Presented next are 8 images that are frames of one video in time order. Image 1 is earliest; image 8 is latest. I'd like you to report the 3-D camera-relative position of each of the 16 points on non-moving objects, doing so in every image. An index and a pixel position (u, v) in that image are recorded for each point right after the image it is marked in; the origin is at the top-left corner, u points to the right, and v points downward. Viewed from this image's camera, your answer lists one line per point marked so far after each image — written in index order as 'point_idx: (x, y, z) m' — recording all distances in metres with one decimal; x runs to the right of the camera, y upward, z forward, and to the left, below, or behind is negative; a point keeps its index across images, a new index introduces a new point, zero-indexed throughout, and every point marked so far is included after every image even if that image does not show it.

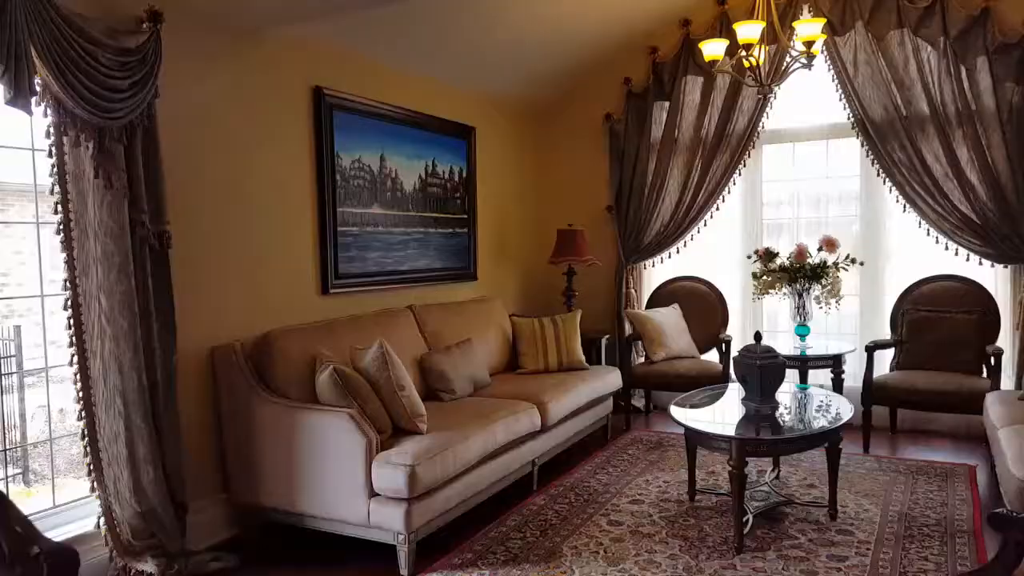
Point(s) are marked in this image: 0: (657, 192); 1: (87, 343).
0: (+1.1, +0.7, +5.3) m
1: (-1.5, -0.2, +2.6) m
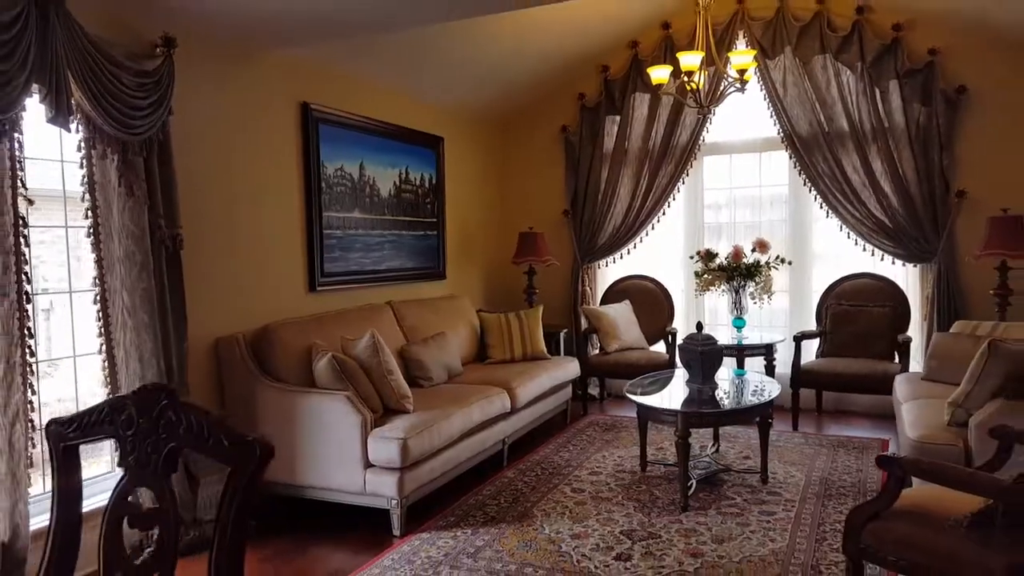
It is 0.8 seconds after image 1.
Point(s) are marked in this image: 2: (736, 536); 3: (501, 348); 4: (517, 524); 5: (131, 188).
0: (+0.8, +0.7, +5.8) m
1: (-1.6, -0.2, +2.9) m
2: (+1.0, -1.0, +3.1) m
3: (-0.1, -0.4, +4.8) m
4: (0.0, -1.0, +3.2) m
5: (-1.5, +0.4, +2.9) m
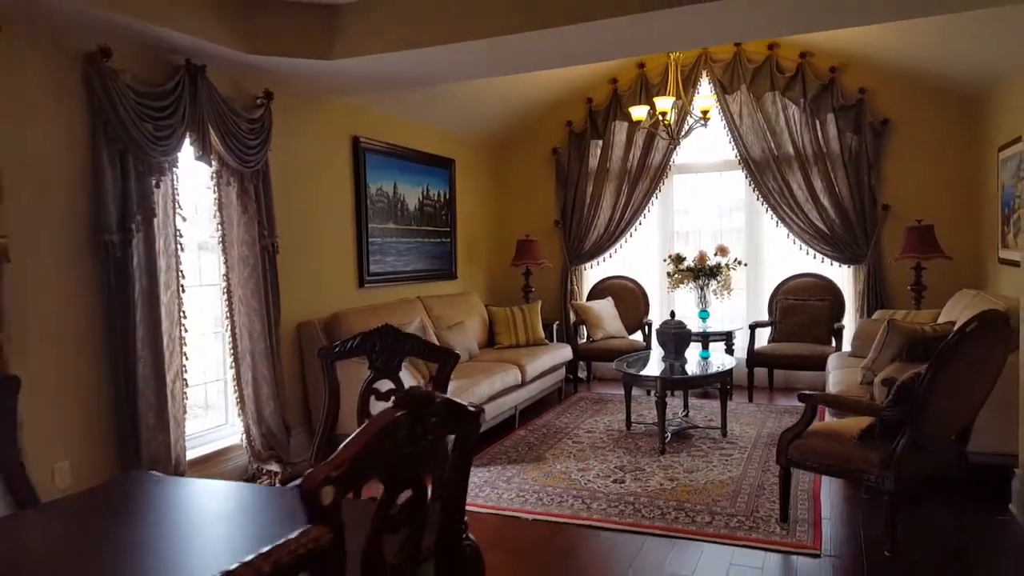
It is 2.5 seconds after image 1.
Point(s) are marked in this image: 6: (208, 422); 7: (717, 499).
0: (+0.8, +0.7, +6.8) m
1: (-1.4, -0.1, +3.8) m
2: (+1.1, -1.0, +4.1) m
3: (0.0, -0.4, +5.7) m
4: (+0.1, -1.0, +4.2) m
5: (-1.4, +0.4, +3.8) m
6: (-1.6, -0.7, +3.8) m
7: (+1.0, -1.0, +3.6) m
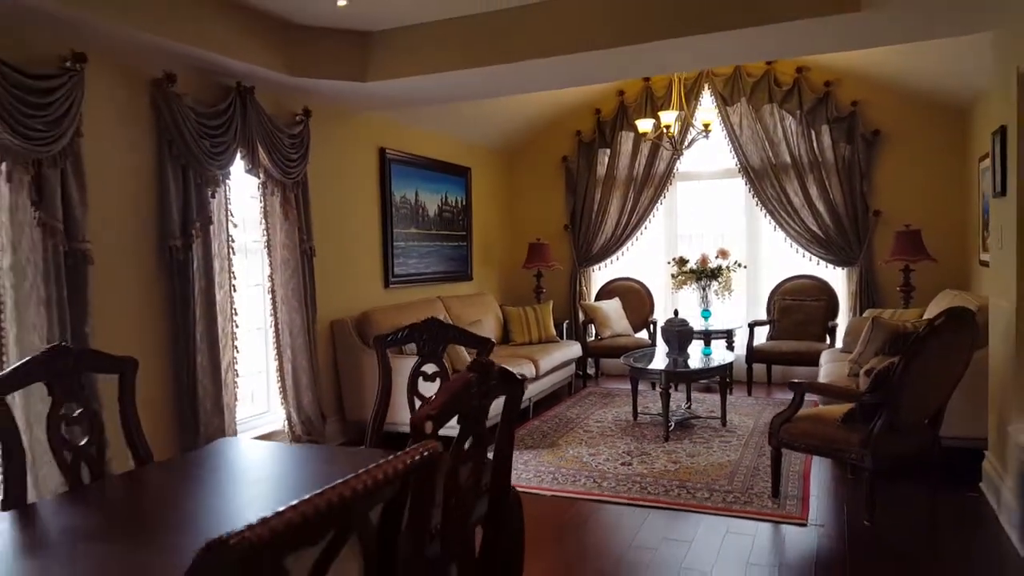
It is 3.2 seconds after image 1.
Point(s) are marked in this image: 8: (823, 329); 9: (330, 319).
0: (+0.9, +0.7, +7.2) m
1: (-1.3, -0.1, +4.2) m
2: (+1.2, -1.0, +4.5) m
3: (+0.1, -0.4, +6.1) m
4: (+0.2, -1.0, +4.6) m
5: (-1.3, +0.4, +4.2) m
6: (-1.5, -0.7, +4.2) m
7: (+1.1, -1.0, +3.9) m
8: (+2.7, -0.3, +6.2) m
9: (-1.2, -0.2, +4.6) m
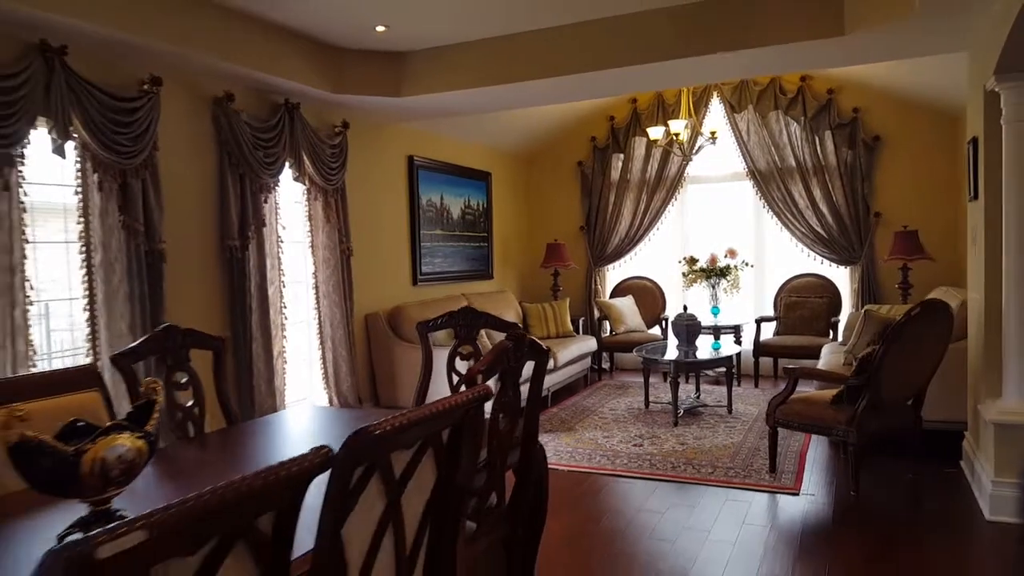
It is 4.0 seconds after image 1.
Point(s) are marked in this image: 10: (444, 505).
0: (+1.1, +0.7, +7.5) m
1: (-1.2, -0.1, +4.6) m
2: (+1.3, -1.0, +4.8) m
3: (+0.3, -0.4, +6.5) m
4: (+0.4, -1.0, +5.0) m
5: (-1.2, +0.4, +4.6) m
6: (-1.4, -0.7, +4.6) m
7: (+1.2, -1.0, +4.3) m
8: (+2.8, -0.3, +6.6) m
9: (-1.0, -0.2, +5.1) m
10: (-0.1, -0.5, +1.6) m
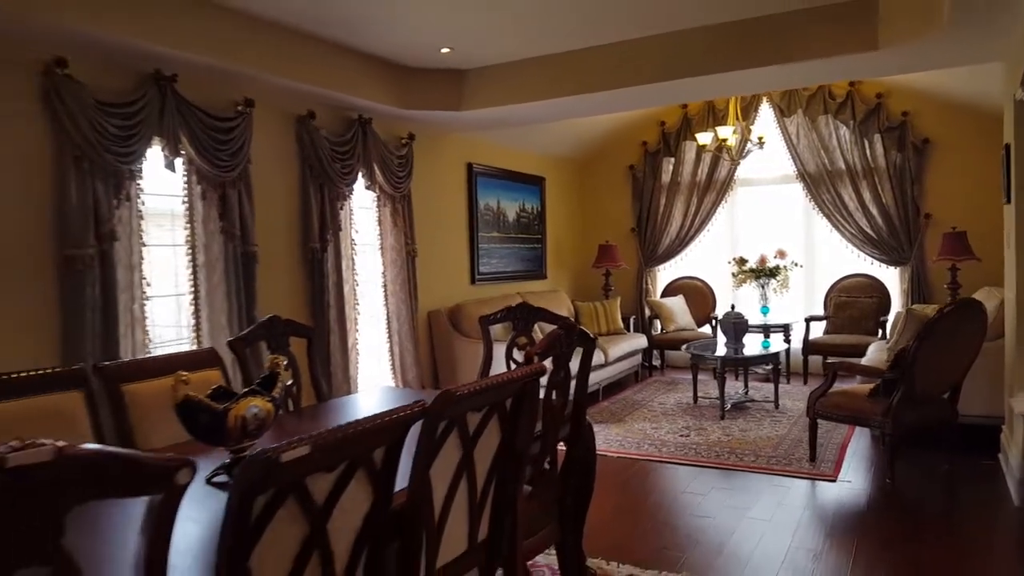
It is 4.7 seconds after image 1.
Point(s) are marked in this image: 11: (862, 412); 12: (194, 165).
0: (+1.6, +0.7, +7.8) m
1: (-0.9, -0.1, +5.0) m
2: (+1.7, -1.0, +5.1) m
3: (+0.8, -0.3, +6.8) m
4: (+0.8, -1.0, +5.2) m
5: (-0.8, +0.5, +5.0) m
6: (-1.0, -0.7, +5.1) m
7: (+1.6, -1.0, +4.5) m
8: (+3.3, -0.3, +6.7) m
9: (-0.6, -0.2, +5.5) m
10: (0.0, -0.5, +1.9) m
11: (+1.9, -0.7, +3.9) m
12: (-1.6, +0.6, +3.7) m
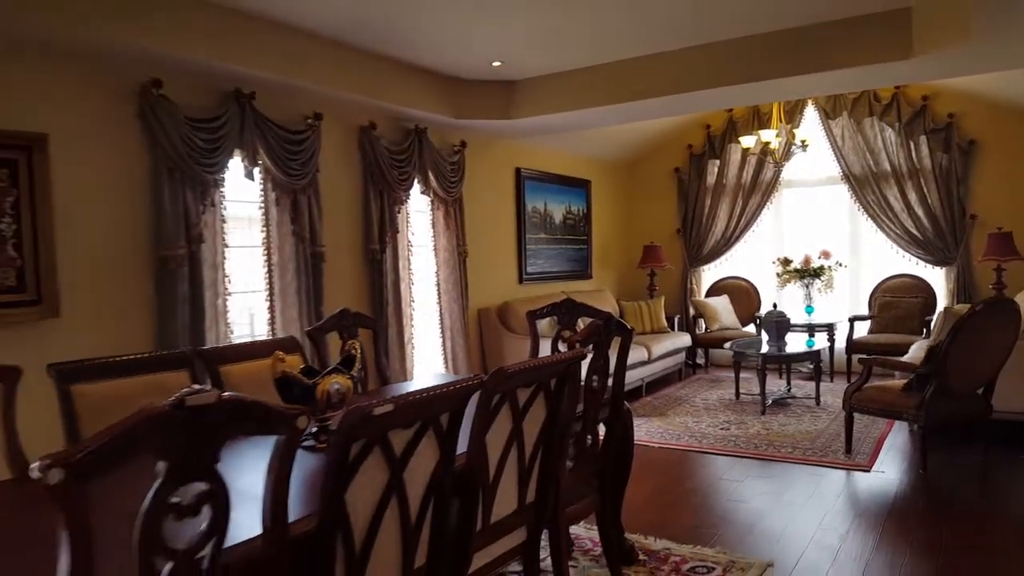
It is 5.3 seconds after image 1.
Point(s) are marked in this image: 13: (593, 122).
0: (+2.2, +0.7, +7.9) m
1: (-0.5, -0.1, +5.3) m
2: (+2.0, -1.0, +5.2) m
3: (+1.2, -0.3, +7.0) m
4: (+1.1, -1.0, +5.5) m
5: (-0.5, +0.5, +5.3) m
6: (-0.7, -0.7, +5.4) m
7: (+1.9, -1.0, +4.7) m
8: (+3.8, -0.3, +6.7) m
9: (-0.3, -0.2, +5.8) m
10: (+0.1, -0.4, +2.2) m
11: (+2.1, -0.7, +4.1) m
12: (-1.3, +0.6, +4.0) m
13: (+0.6, +1.2, +5.4) m
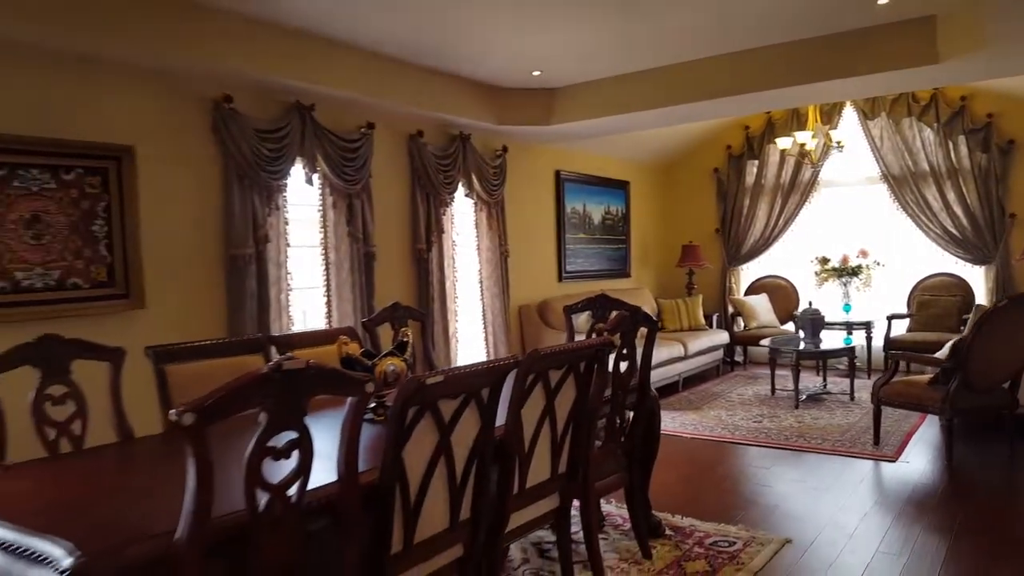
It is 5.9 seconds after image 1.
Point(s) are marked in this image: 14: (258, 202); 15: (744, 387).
0: (+2.6, +0.8, +8.1) m
1: (-0.2, -0.1, +5.6) m
2: (+2.3, -0.9, +5.4) m
3: (+1.6, -0.3, +7.2) m
4: (+1.4, -0.9, +5.7) m
5: (-0.2, +0.5, +5.6) m
6: (-0.4, -0.6, +5.7) m
7: (+2.1, -1.0, +4.9) m
8: (+4.1, -0.3, +6.8) m
9: (+0.1, -0.1, +6.1) m
10: (+0.2, -0.4, +2.5) m
11: (+2.4, -0.6, +4.2) m
12: (-1.1, +0.7, +4.4) m
13: (+0.9, +1.3, +5.7) m
14: (-1.4, +0.5, +4.0) m
15: (+2.1, -0.9, +6.6) m
